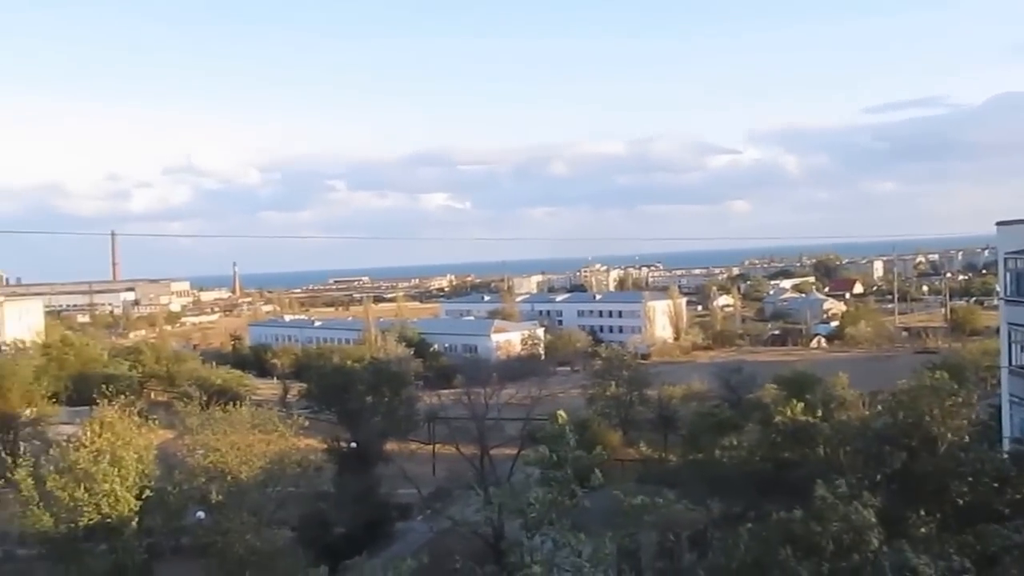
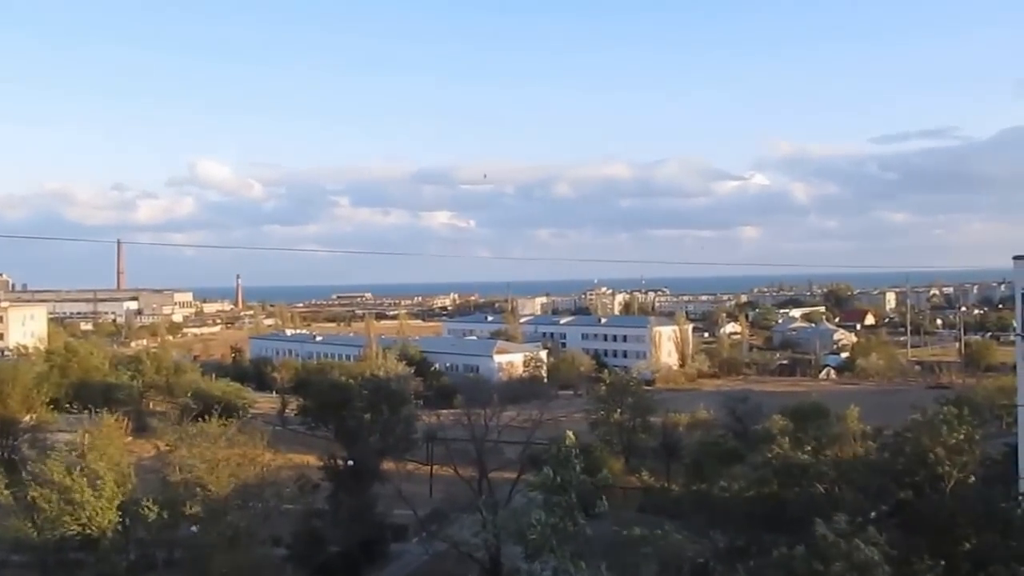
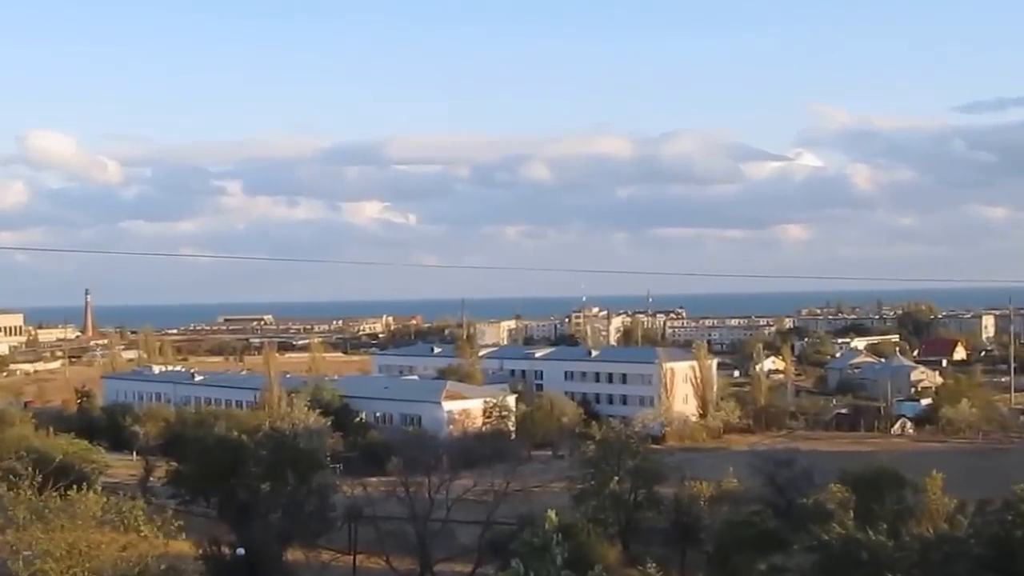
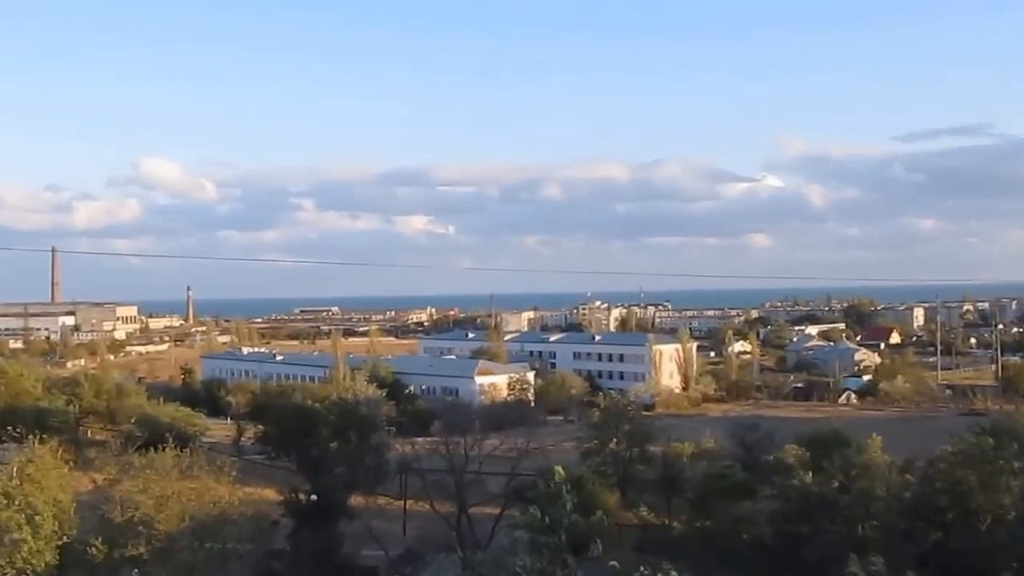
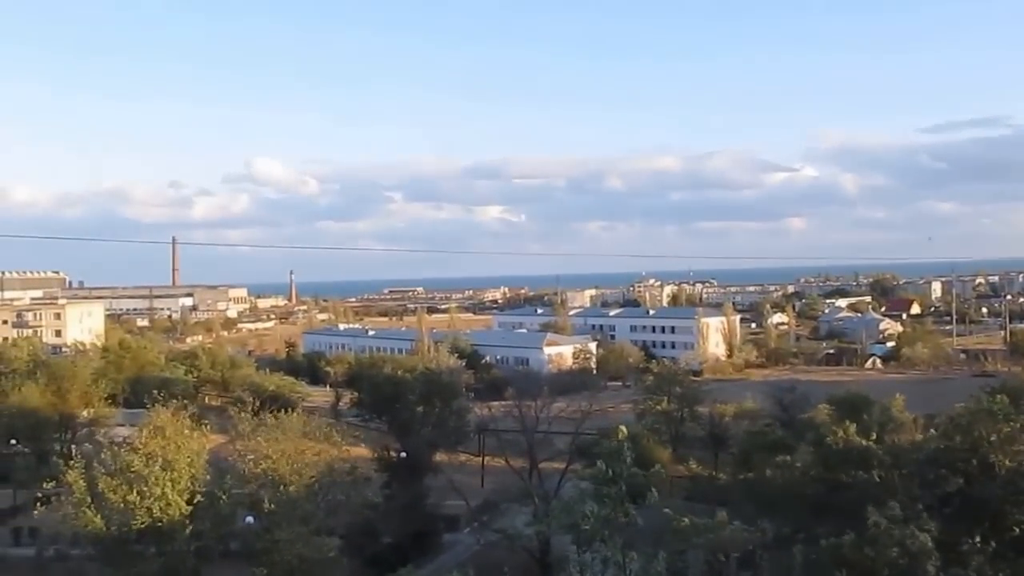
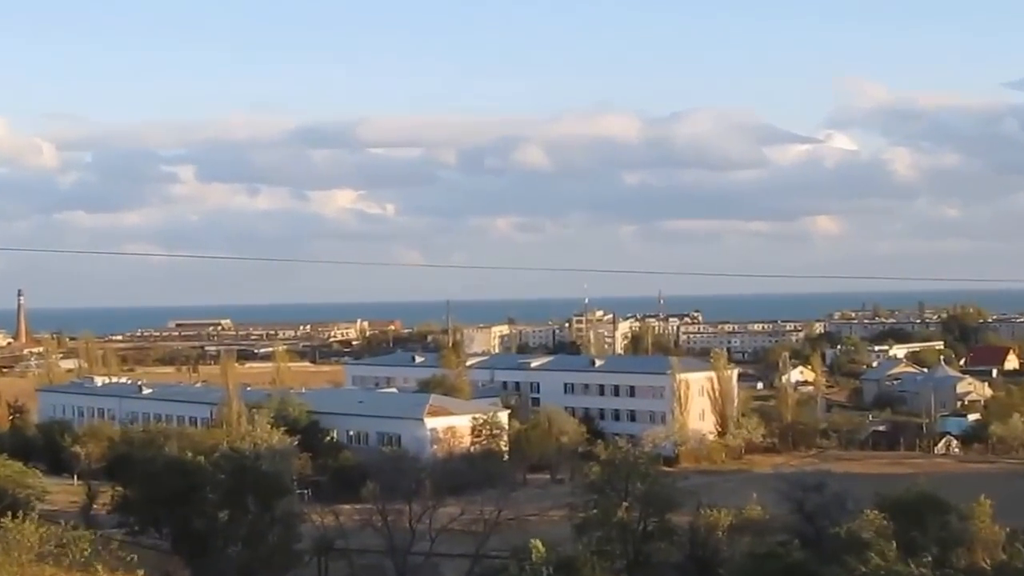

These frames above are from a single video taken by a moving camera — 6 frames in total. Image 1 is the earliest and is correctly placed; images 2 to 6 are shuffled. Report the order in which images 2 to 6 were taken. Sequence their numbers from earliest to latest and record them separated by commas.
5, 2, 4, 3, 6
